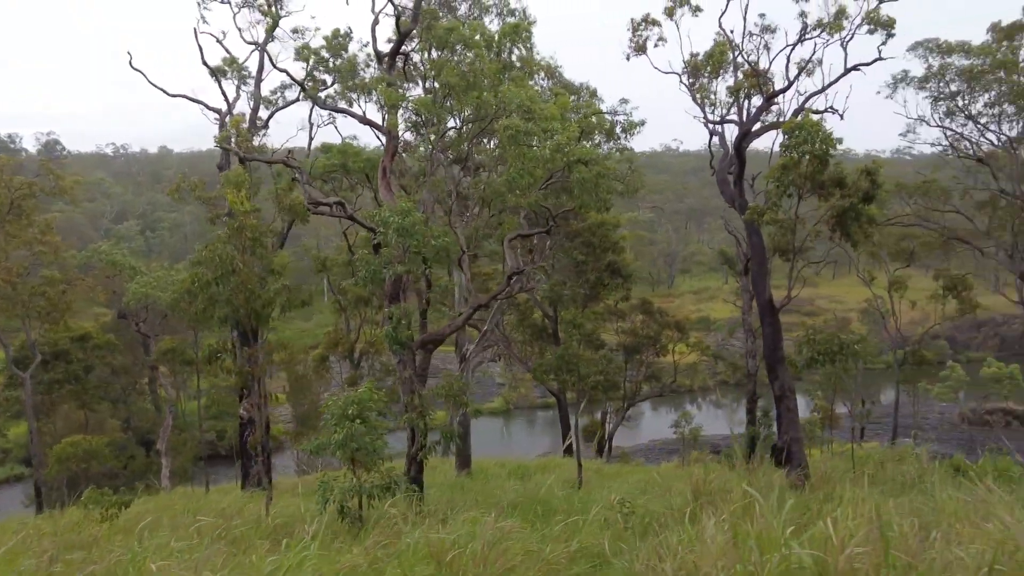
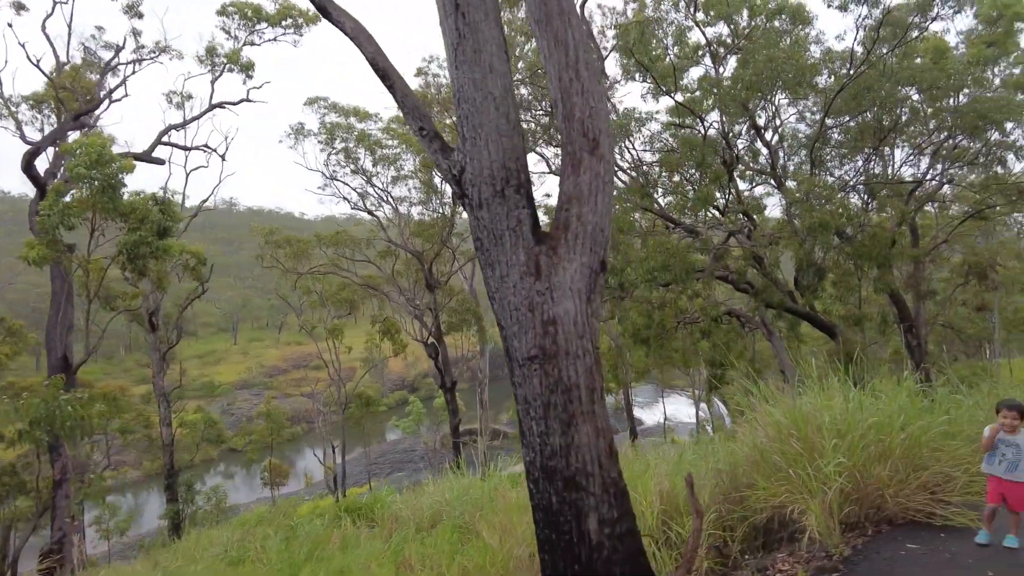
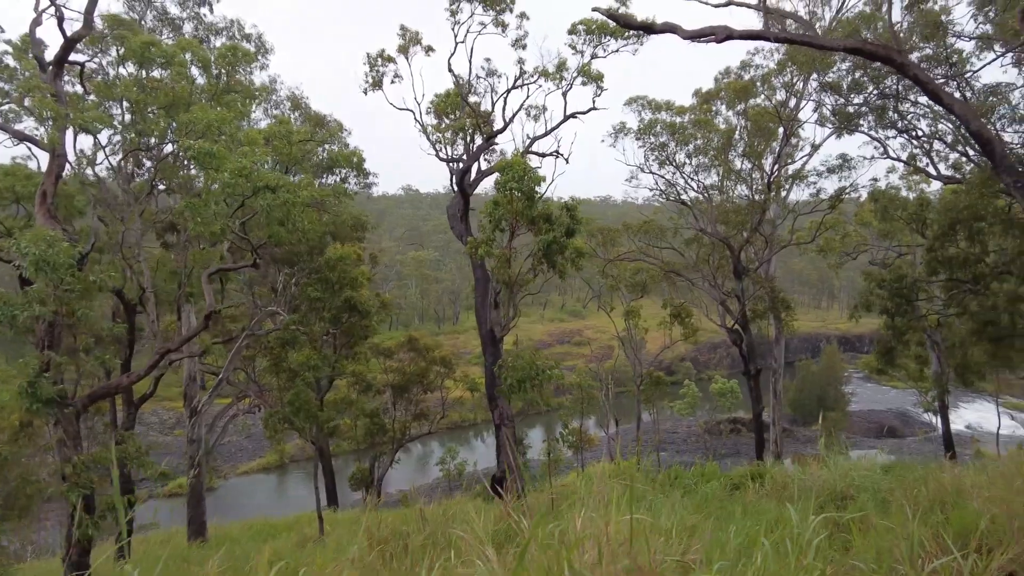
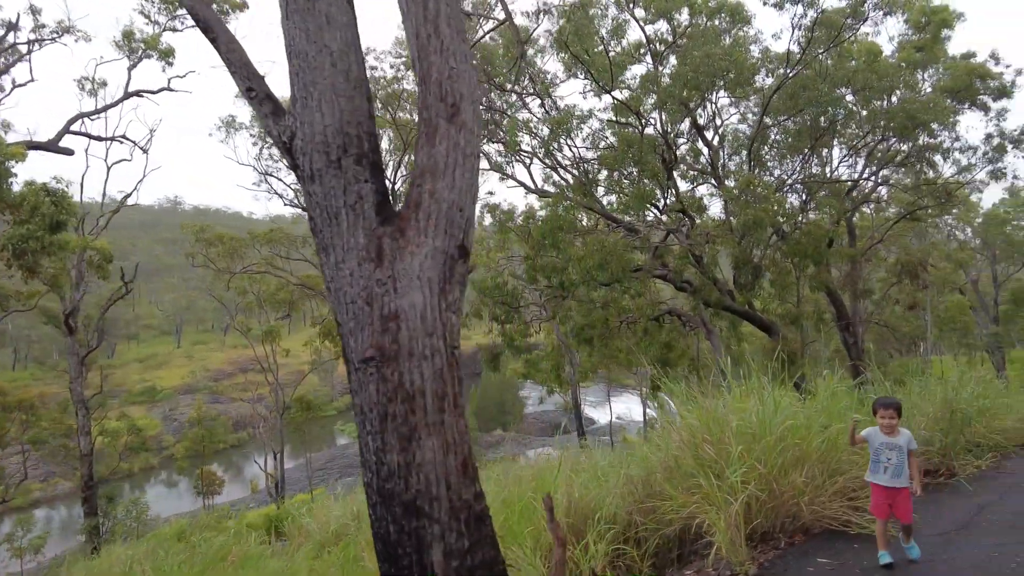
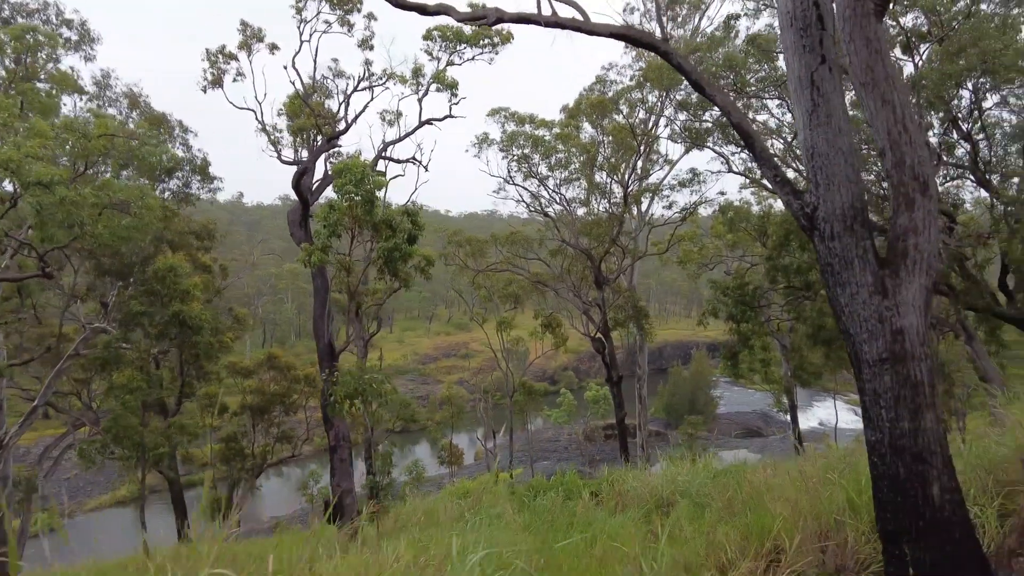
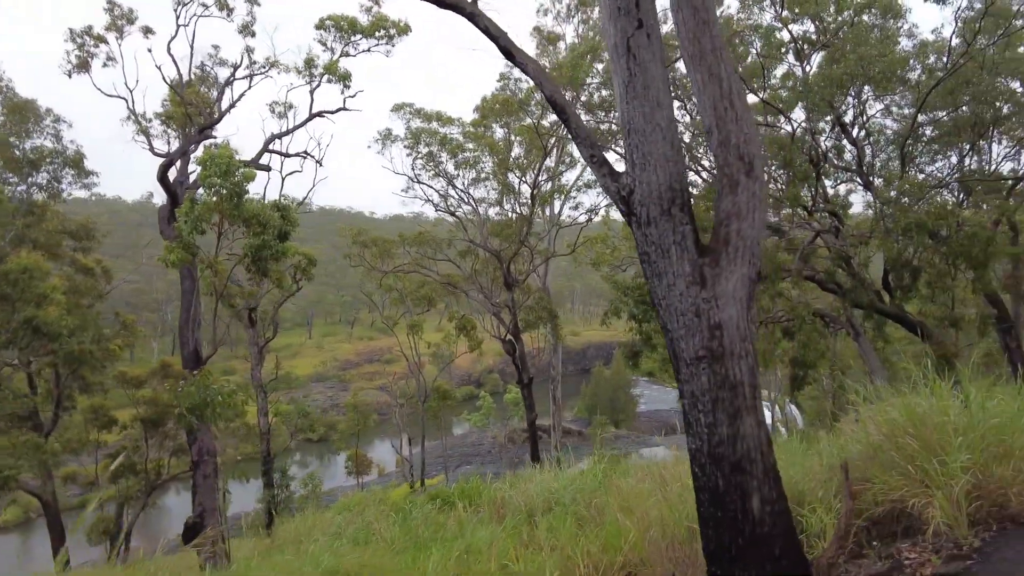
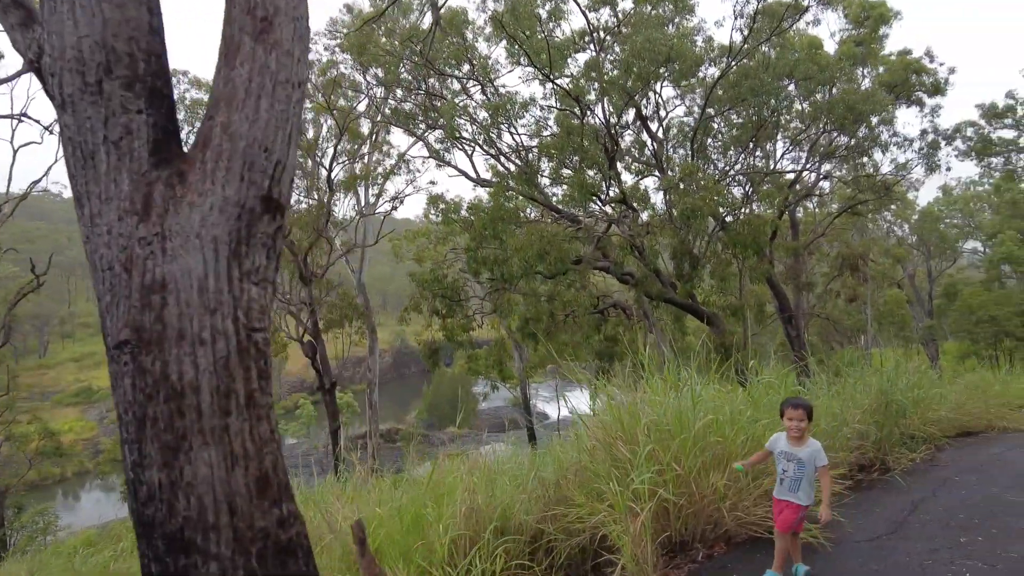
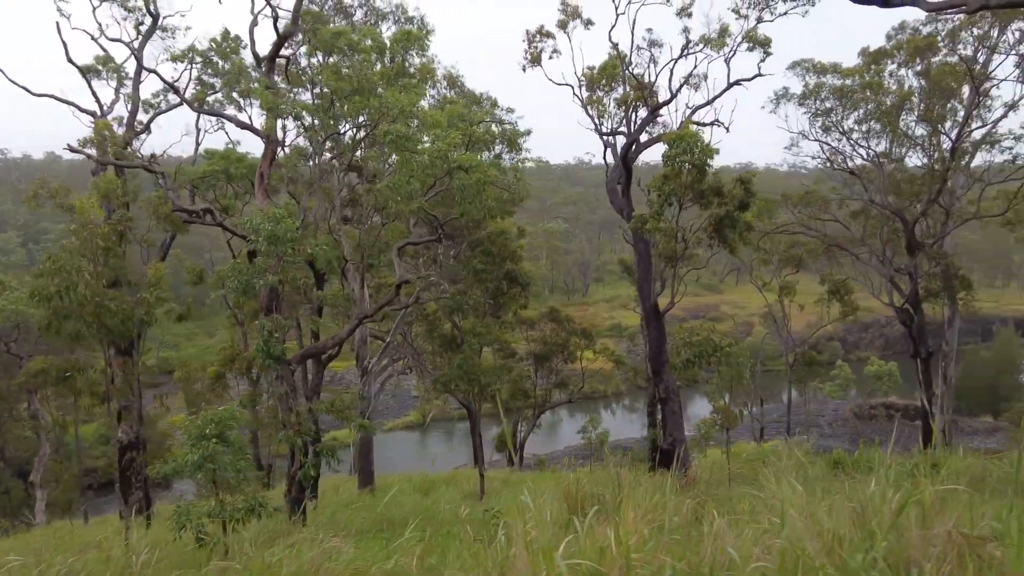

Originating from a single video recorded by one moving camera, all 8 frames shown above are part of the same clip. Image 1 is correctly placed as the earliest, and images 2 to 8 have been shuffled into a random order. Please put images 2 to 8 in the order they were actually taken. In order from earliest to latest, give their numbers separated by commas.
8, 3, 5, 6, 2, 4, 7
